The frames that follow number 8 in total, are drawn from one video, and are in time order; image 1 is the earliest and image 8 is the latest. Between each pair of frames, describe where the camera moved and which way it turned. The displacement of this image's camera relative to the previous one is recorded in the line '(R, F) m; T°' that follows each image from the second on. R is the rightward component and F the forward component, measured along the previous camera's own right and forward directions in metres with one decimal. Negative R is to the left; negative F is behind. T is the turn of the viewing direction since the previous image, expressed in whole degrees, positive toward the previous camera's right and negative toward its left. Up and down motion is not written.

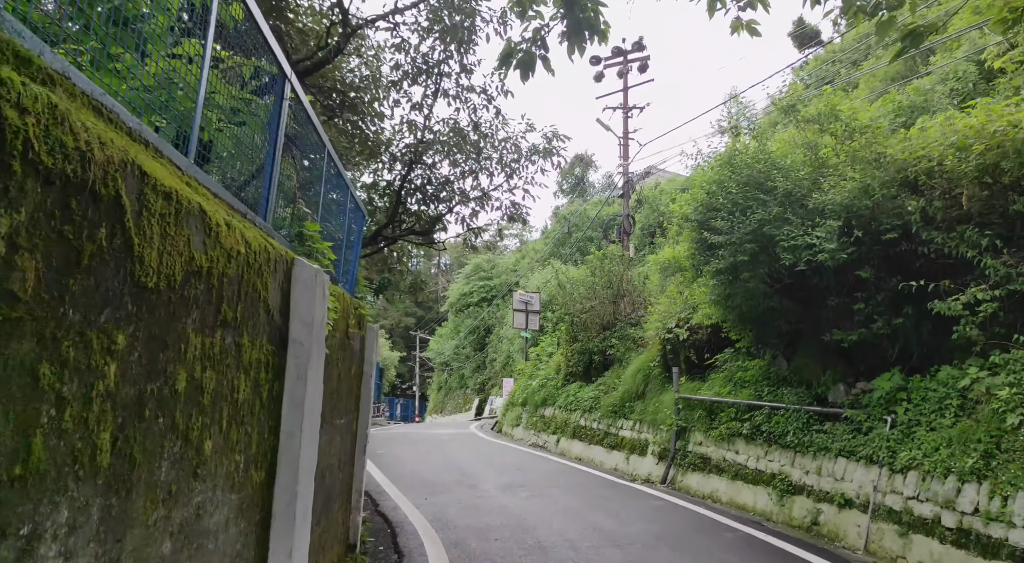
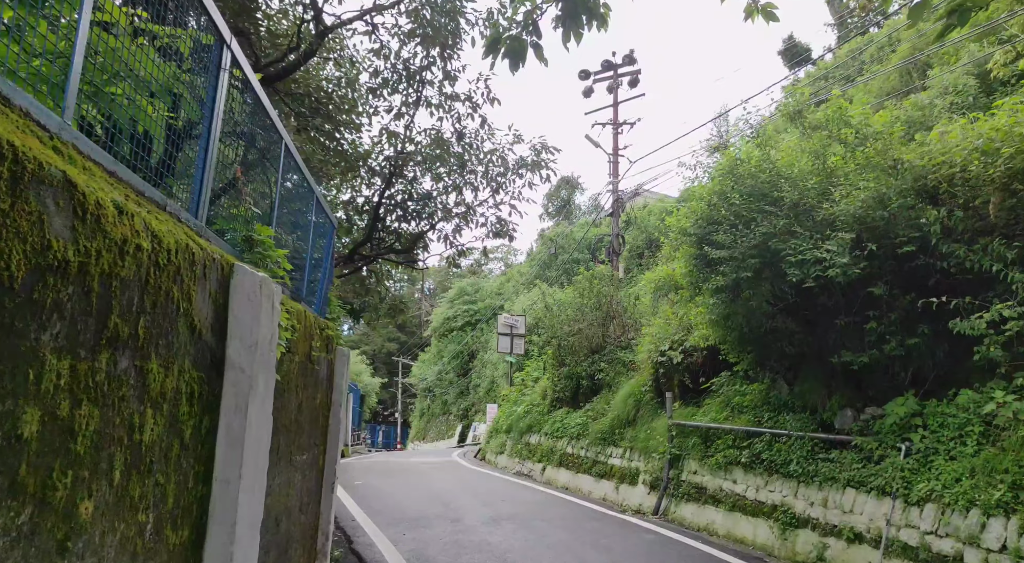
(0.0, +0.5) m; +1°
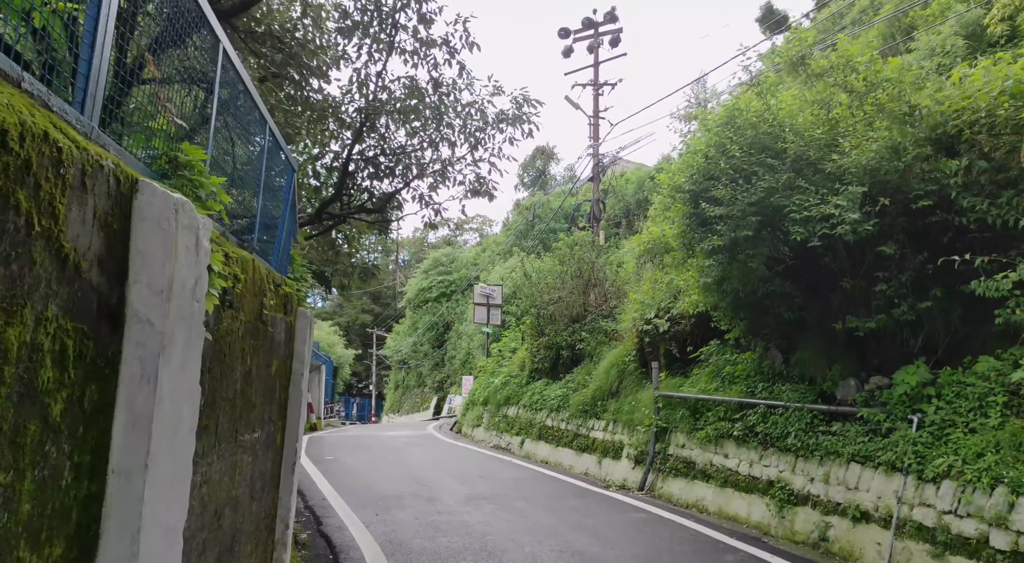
(-0.1, +0.5) m; +2°
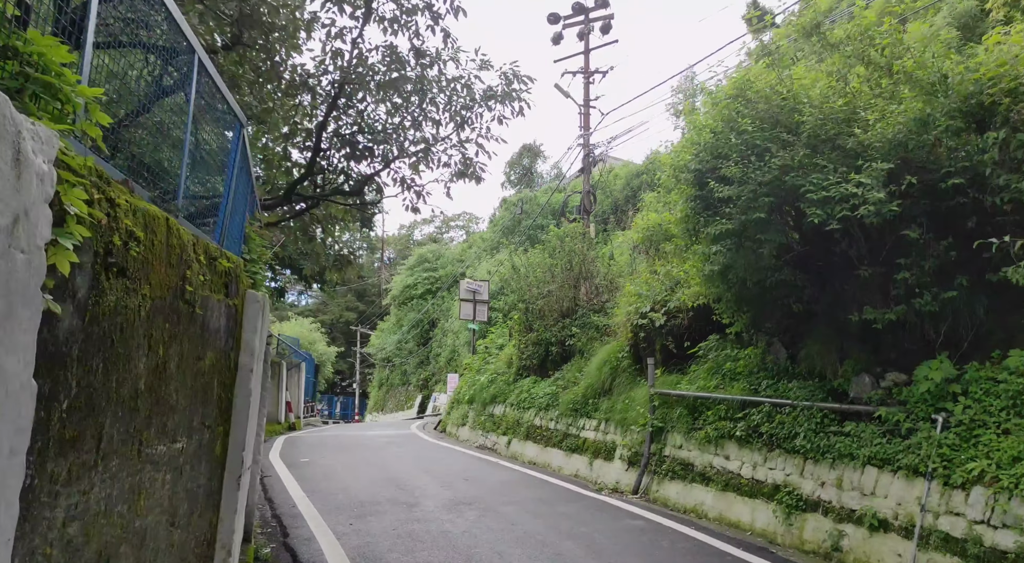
(0.0, +0.5) m; +1°
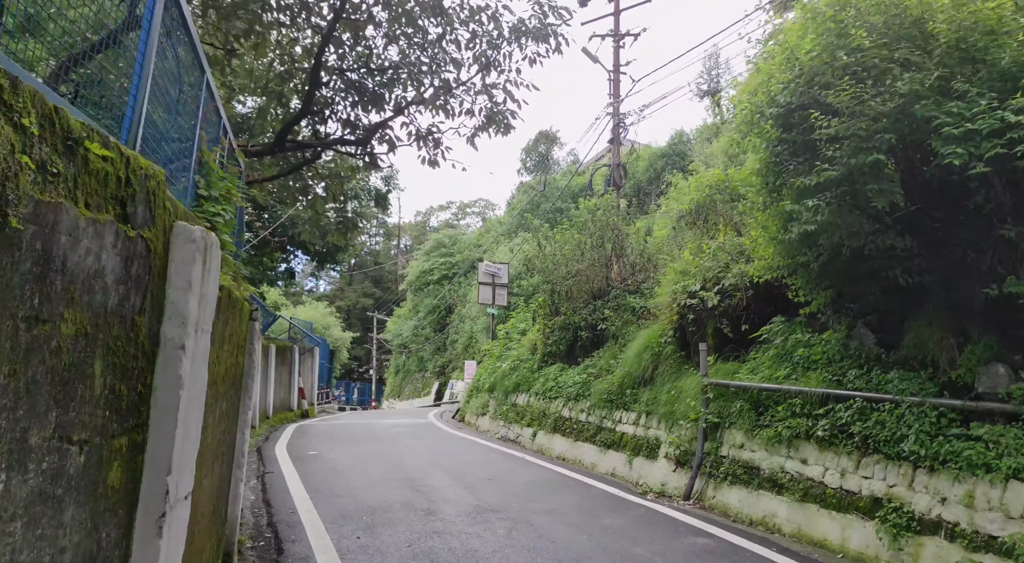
(-0.2, +1.1) m; -1°
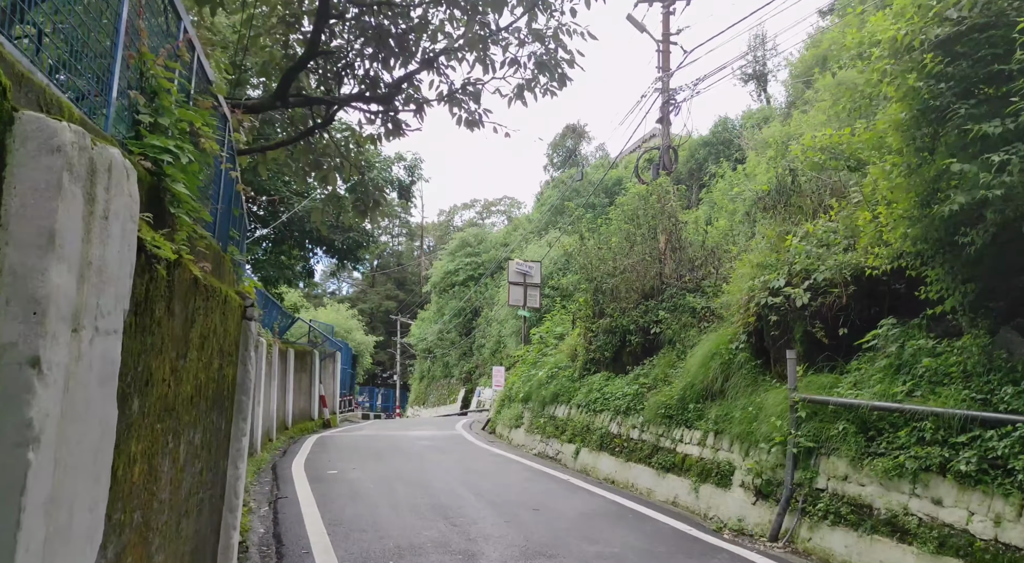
(-0.2, +1.1) m; -2°
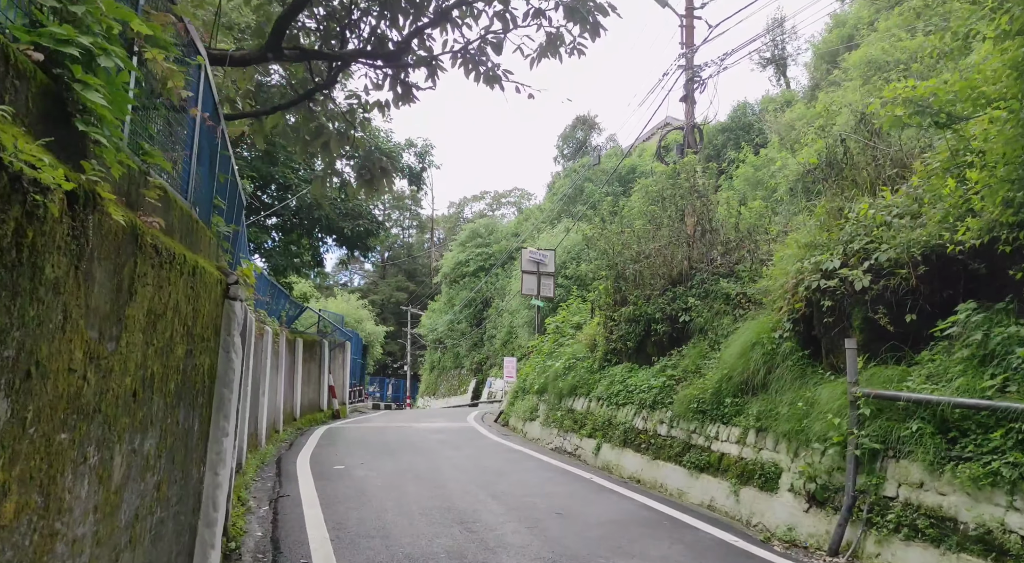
(-0.1, +0.7) m; -1°
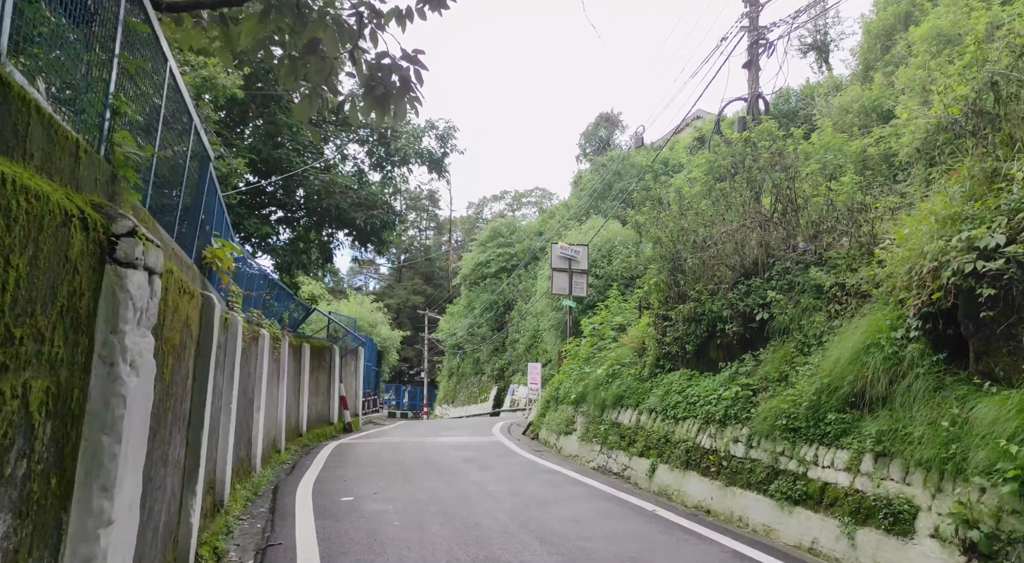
(-0.3, +1.4) m; -1°
